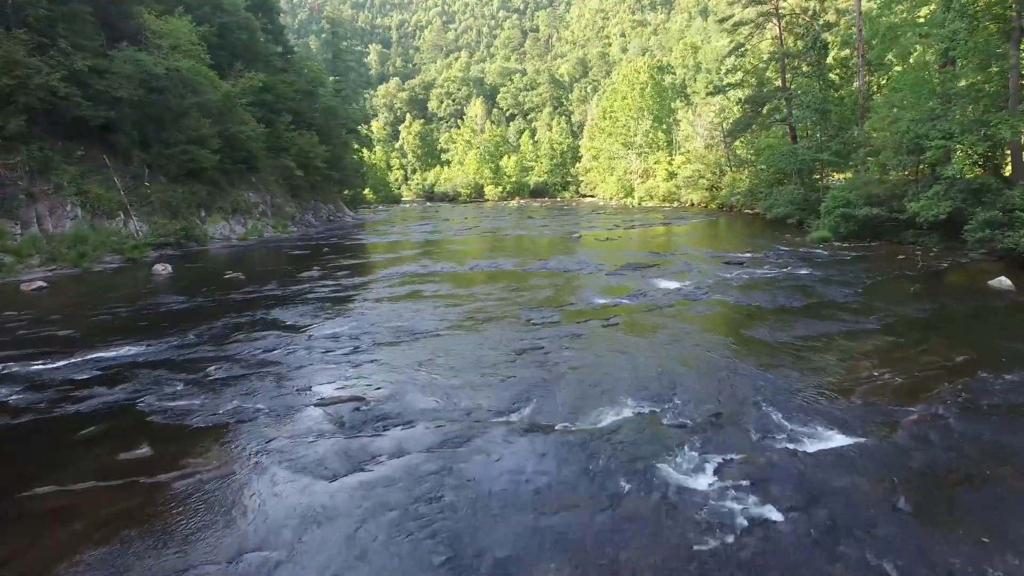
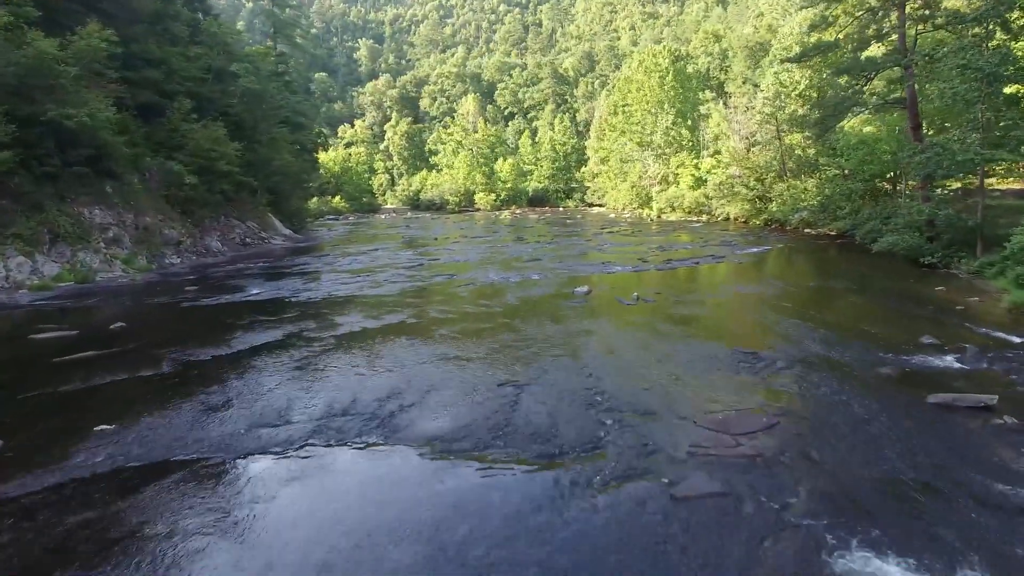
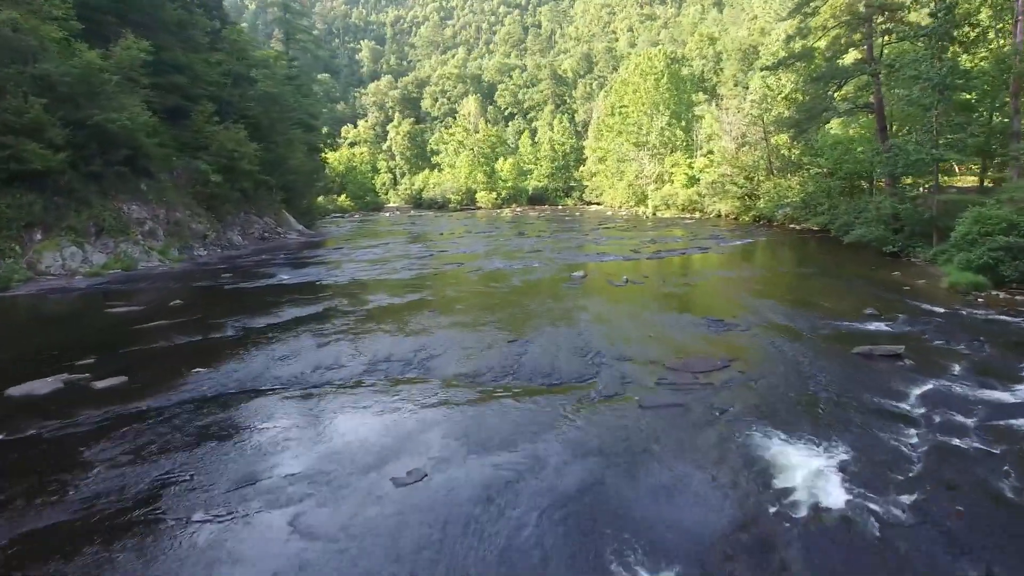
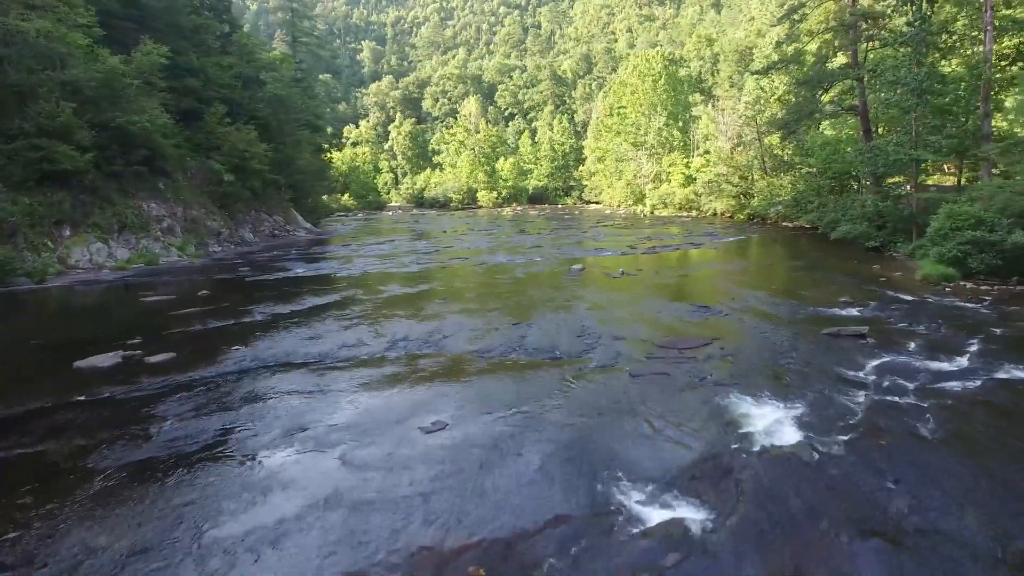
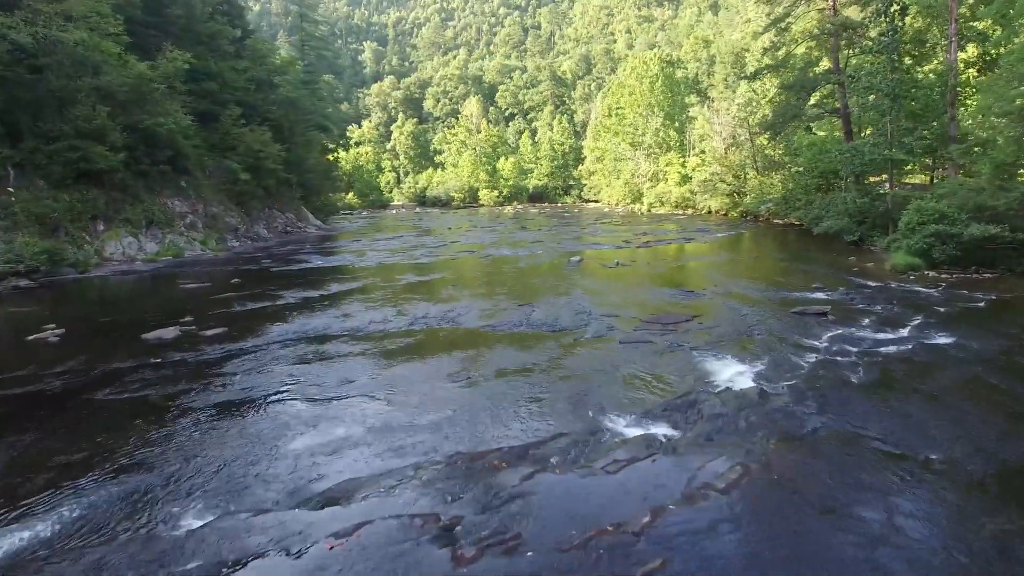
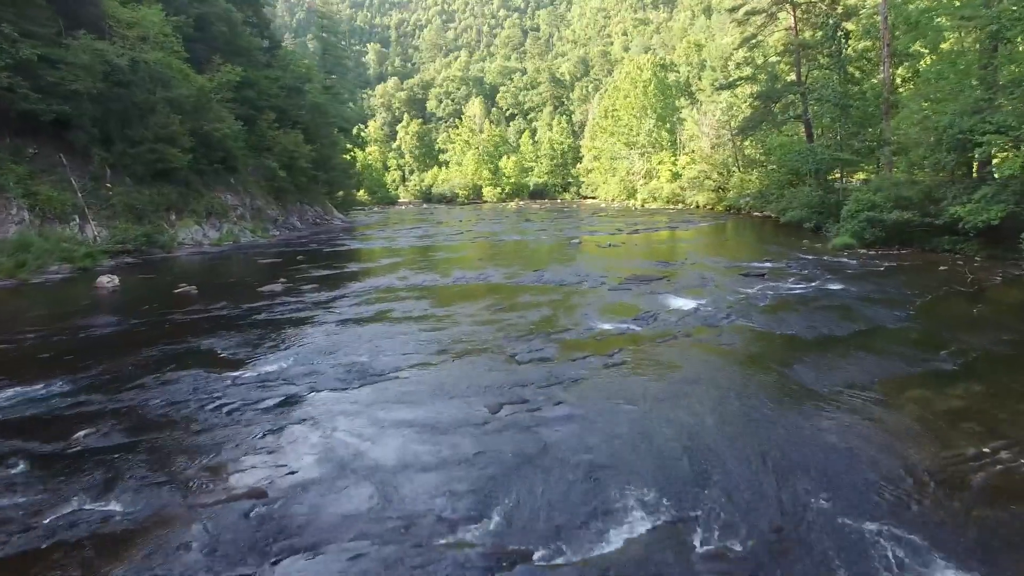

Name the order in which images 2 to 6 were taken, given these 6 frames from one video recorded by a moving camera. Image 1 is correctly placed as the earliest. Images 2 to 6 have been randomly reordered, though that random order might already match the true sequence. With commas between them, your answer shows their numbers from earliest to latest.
6, 5, 4, 3, 2
